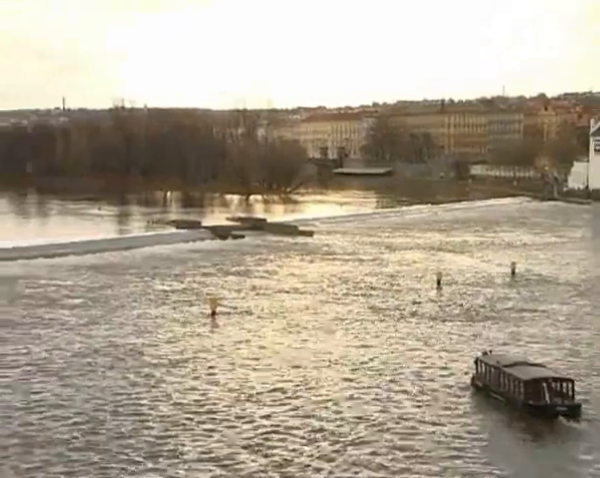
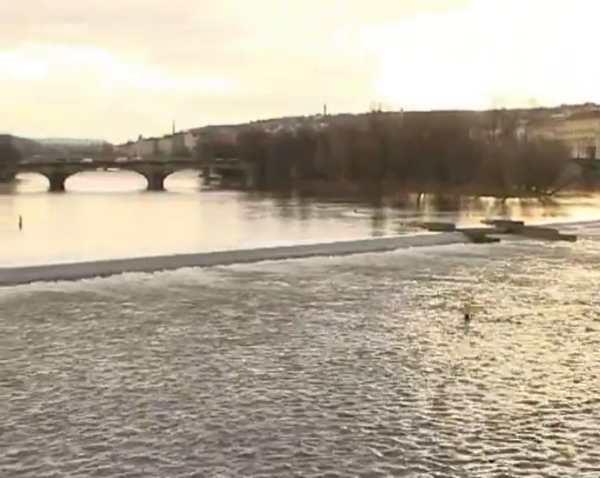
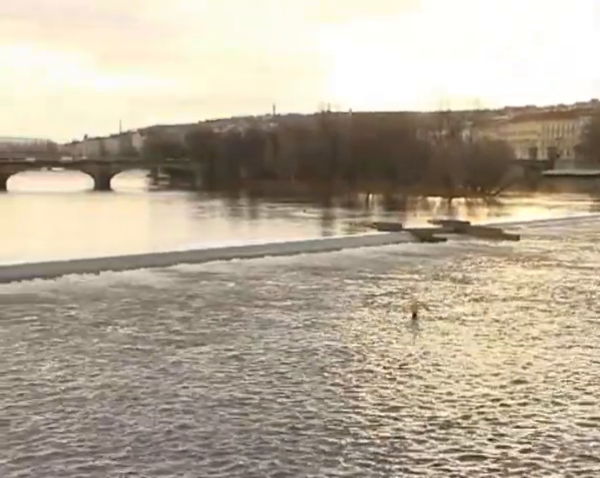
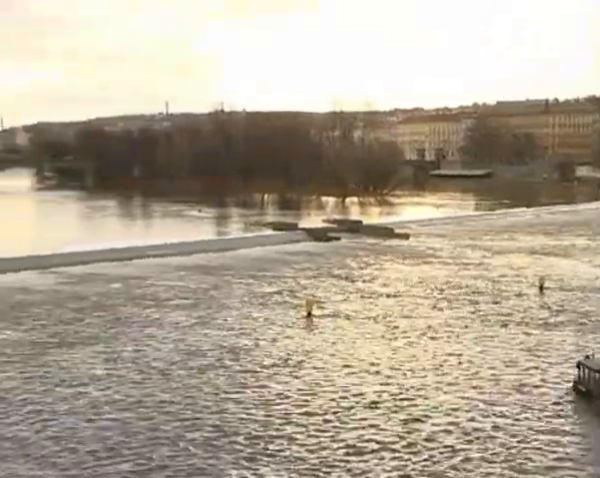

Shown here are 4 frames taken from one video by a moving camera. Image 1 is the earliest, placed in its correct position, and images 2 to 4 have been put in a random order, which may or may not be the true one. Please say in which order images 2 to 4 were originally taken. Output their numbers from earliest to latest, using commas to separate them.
4, 3, 2
